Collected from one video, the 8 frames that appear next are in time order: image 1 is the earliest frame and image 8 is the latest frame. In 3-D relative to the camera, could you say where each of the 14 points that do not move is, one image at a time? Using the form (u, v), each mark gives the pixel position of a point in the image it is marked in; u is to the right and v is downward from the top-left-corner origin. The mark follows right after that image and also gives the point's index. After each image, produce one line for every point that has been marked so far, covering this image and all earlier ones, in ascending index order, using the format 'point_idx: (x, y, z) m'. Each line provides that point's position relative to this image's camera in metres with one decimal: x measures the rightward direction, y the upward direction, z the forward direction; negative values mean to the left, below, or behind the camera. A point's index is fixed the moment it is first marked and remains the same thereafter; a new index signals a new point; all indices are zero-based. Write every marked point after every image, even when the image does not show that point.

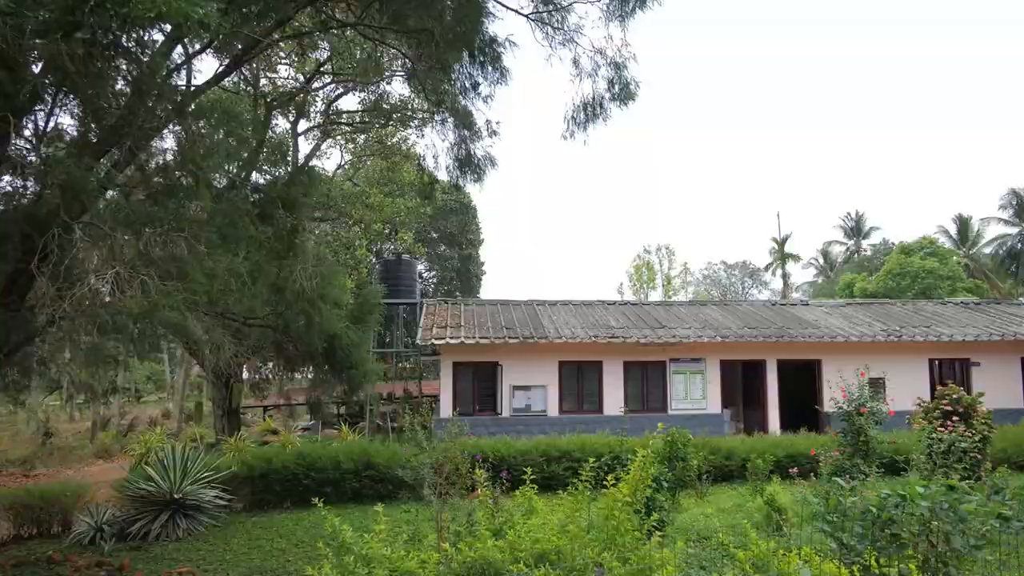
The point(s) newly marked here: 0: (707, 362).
0: (+3.6, -1.4, +12.1) m
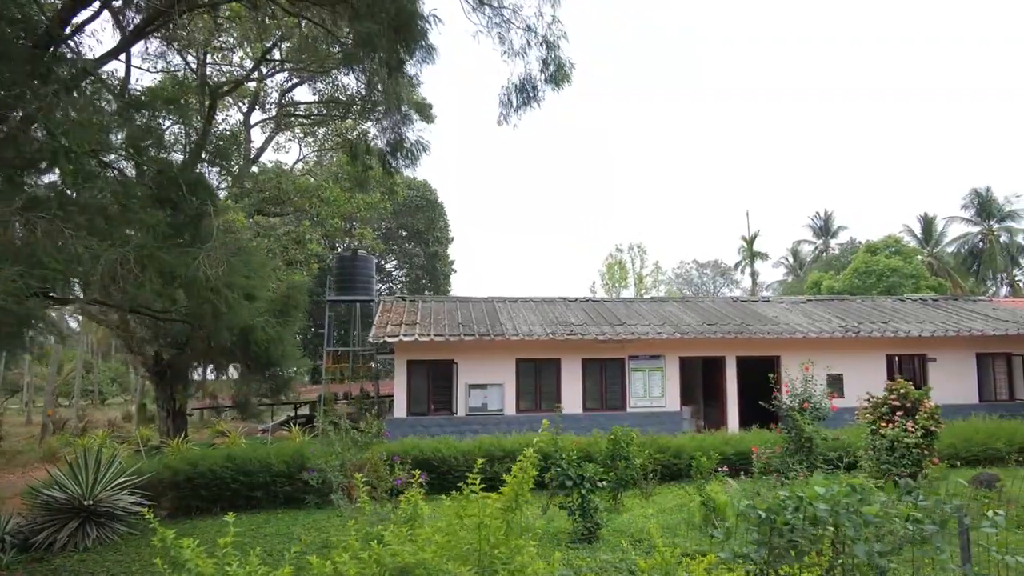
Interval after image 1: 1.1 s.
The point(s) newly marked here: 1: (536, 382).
0: (+2.9, -1.3, +12.0) m
1: (+0.4, -1.7, +11.7) m
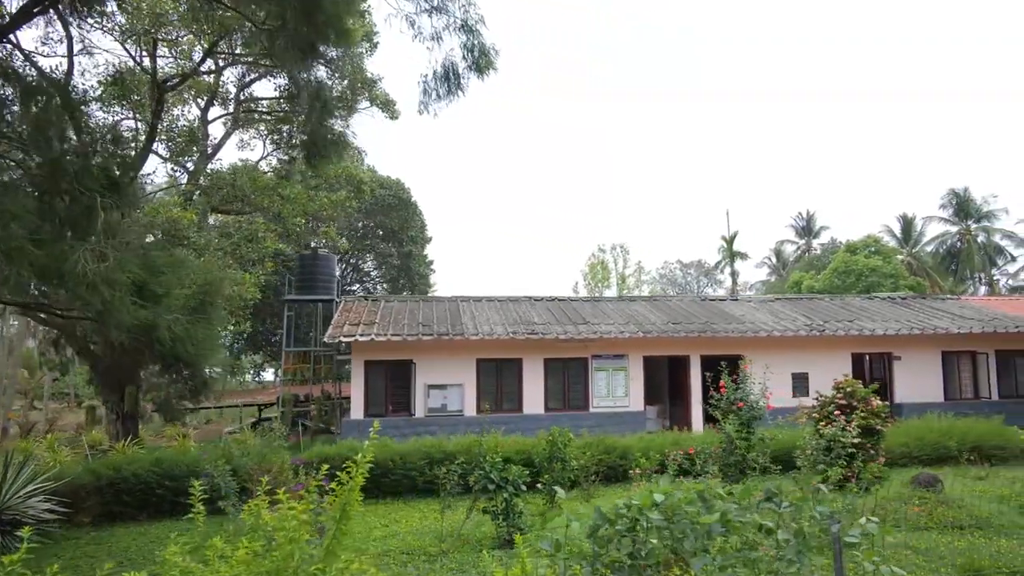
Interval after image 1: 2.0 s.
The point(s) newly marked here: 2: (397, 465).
0: (+2.1, -1.3, +11.8) m
1: (-0.3, -1.7, +11.5) m
2: (-1.2, -1.8, +6.5) m
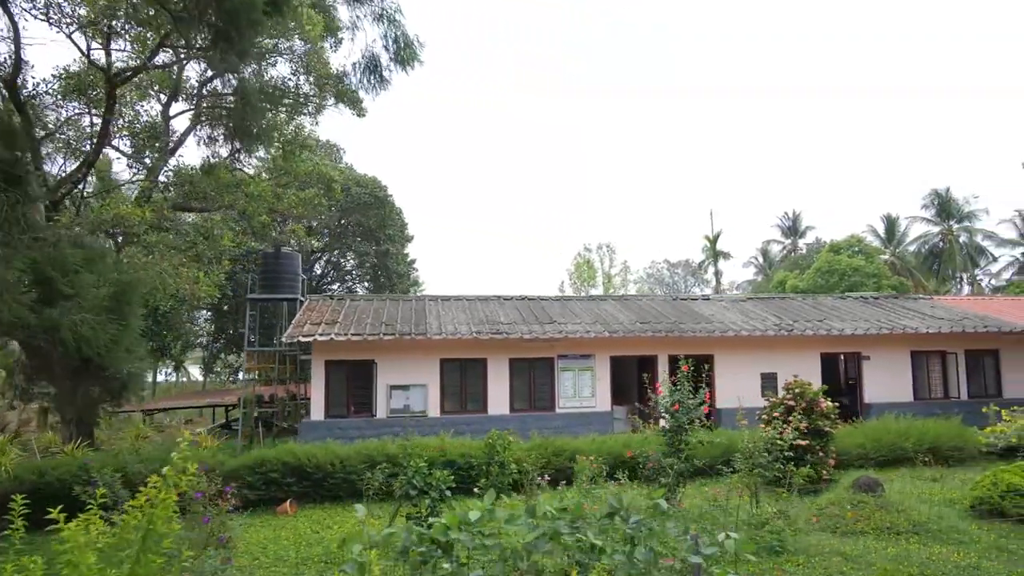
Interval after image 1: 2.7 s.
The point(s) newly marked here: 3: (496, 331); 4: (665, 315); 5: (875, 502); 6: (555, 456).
0: (+1.5, -1.3, +11.7) m
1: (-0.9, -1.6, +11.3) m
2: (-1.7, -1.8, +6.3) m
3: (-0.3, -0.7, +11.1) m
4: (+3.0, -0.5, +12.7) m
5: (+2.8, -1.6, +5.0) m
6: (+0.4, -1.7, +6.5) m
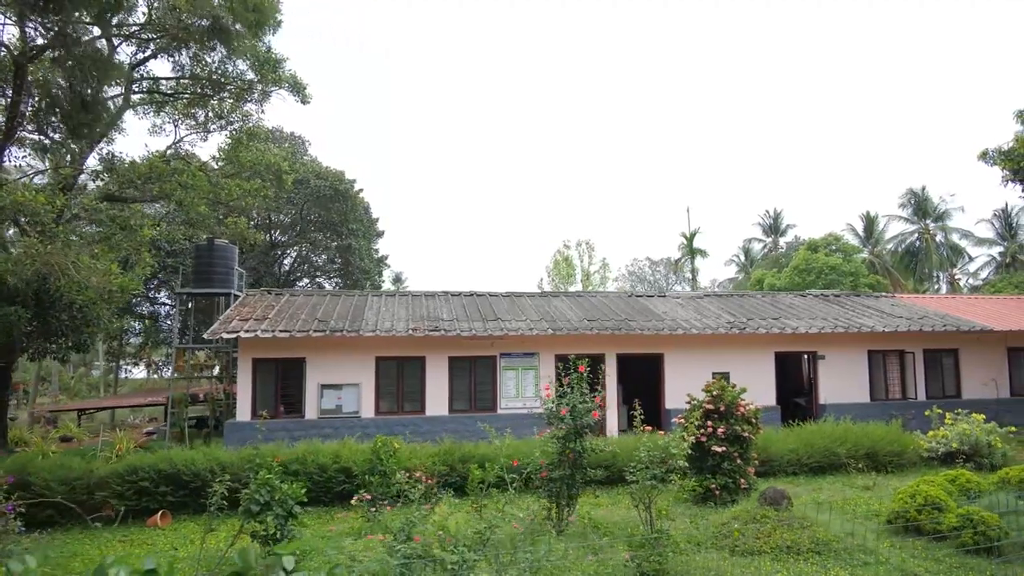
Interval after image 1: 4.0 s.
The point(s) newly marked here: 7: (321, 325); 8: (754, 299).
0: (+0.5, -1.2, +11.2) m
1: (-1.9, -1.6, +10.8) m
2: (-2.7, -1.7, +5.8) m
3: (-1.3, -0.7, +10.6) m
4: (+2.0, -0.5, +12.3) m
5: (+1.8, -1.6, +4.5) m
6: (-0.5, -1.6, +6.0) m
7: (-3.1, -0.6, +10.6) m
8: (+5.1, -0.2, +13.7) m
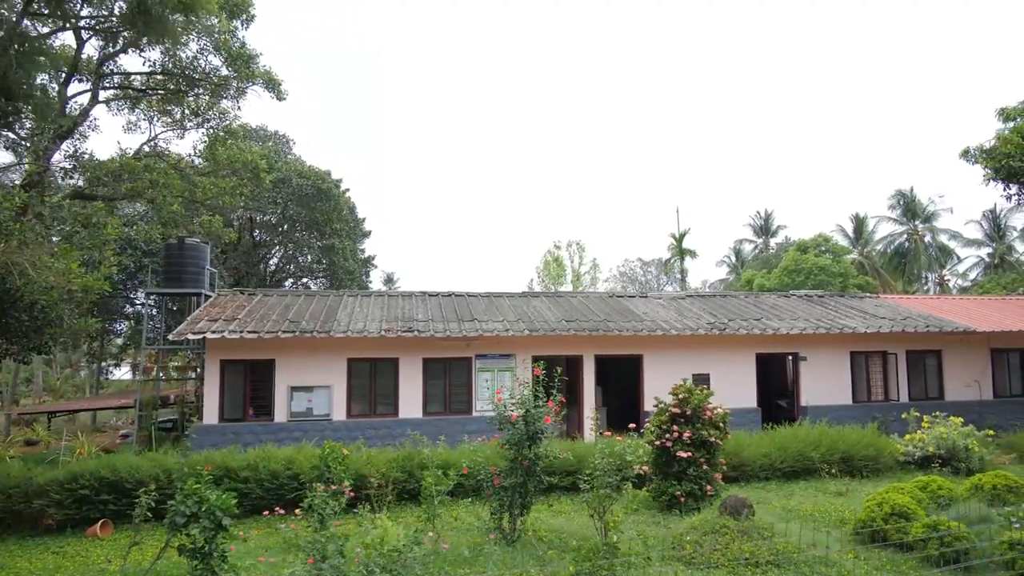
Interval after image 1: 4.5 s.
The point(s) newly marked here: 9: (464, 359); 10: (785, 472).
0: (+0.1, -1.2, +11.0) m
1: (-2.3, -1.6, +10.6) m
2: (-3.0, -1.7, +5.6) m
3: (-1.7, -0.7, +10.4) m
4: (+1.5, -0.5, +12.1) m
5: (+1.5, -1.6, +4.3) m
6: (-0.9, -1.6, +5.8) m
7: (-3.5, -0.6, +10.3) m
8: (+4.7, -0.3, +13.6) m
9: (-0.8, -1.2, +10.9) m
10: (+2.9, -1.9, +6.8) m
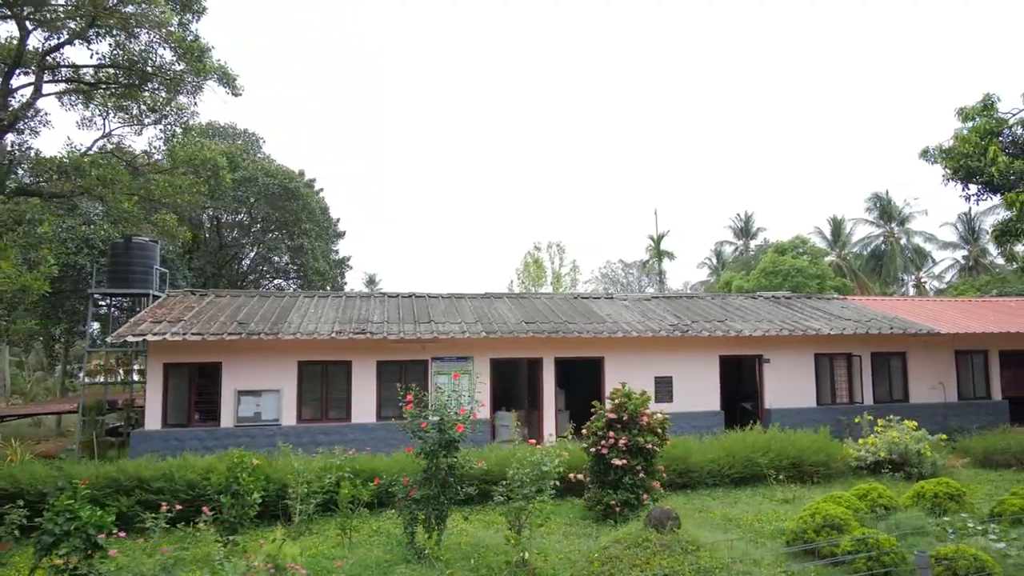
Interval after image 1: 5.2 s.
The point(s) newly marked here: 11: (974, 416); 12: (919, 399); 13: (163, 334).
0: (-0.6, -1.2, +10.8) m
1: (-3.0, -1.6, +10.3) m
2: (-3.6, -1.7, +5.2) m
3: (-2.4, -0.7, +10.1) m
4: (+0.8, -0.5, +11.8) m
5: (+0.9, -1.6, +4.1) m
6: (-1.5, -1.6, +5.5) m
7: (-4.2, -0.6, +10.0) m
8: (+3.9, -0.3, +13.4) m
9: (-1.5, -1.2, +10.6) m
10: (+2.3, -1.9, +6.6) m
11: (+8.9, -2.5, +12.5) m
12: (+7.8, -2.1, +12.4) m
13: (-5.1, -0.7, +9.4) m
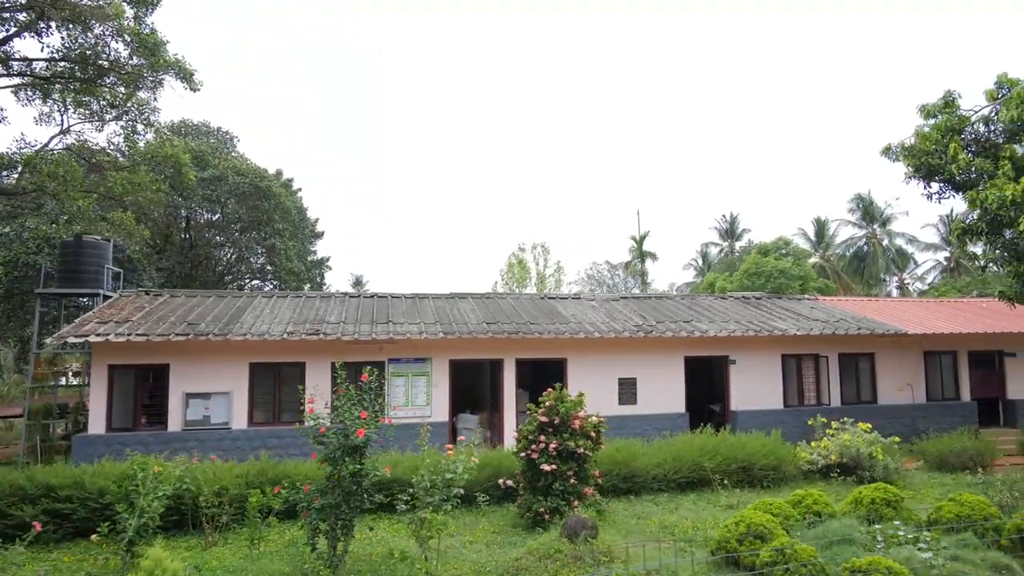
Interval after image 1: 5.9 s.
0: (-1.3, -1.2, +10.5) m
1: (-3.7, -1.6, +10.0) m
2: (-4.2, -1.7, +5.0) m
3: (-3.0, -0.7, +9.8) m
4: (+0.1, -0.5, +11.6) m
5: (+0.4, -1.6, +3.9) m
6: (-2.0, -1.6, +5.3) m
7: (-4.9, -0.6, +9.7) m
8: (+3.2, -0.3, +13.2) m
9: (-2.2, -1.2, +10.4) m
10: (+1.7, -1.9, +6.4) m
11: (+8.2, -2.5, +12.4) m
12: (+7.1, -2.1, +12.2) m
13: (-5.7, -0.6, +9.1) m
